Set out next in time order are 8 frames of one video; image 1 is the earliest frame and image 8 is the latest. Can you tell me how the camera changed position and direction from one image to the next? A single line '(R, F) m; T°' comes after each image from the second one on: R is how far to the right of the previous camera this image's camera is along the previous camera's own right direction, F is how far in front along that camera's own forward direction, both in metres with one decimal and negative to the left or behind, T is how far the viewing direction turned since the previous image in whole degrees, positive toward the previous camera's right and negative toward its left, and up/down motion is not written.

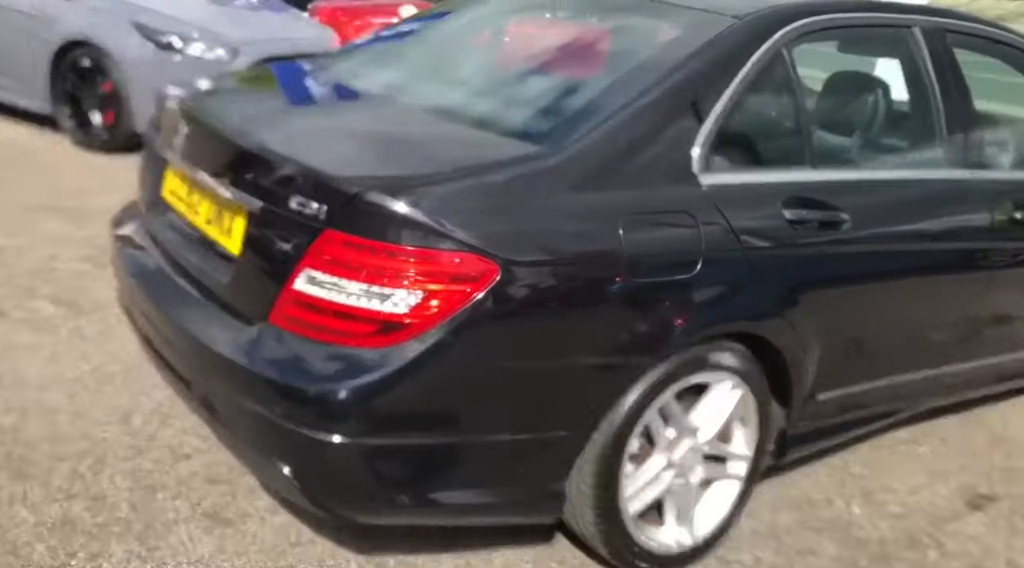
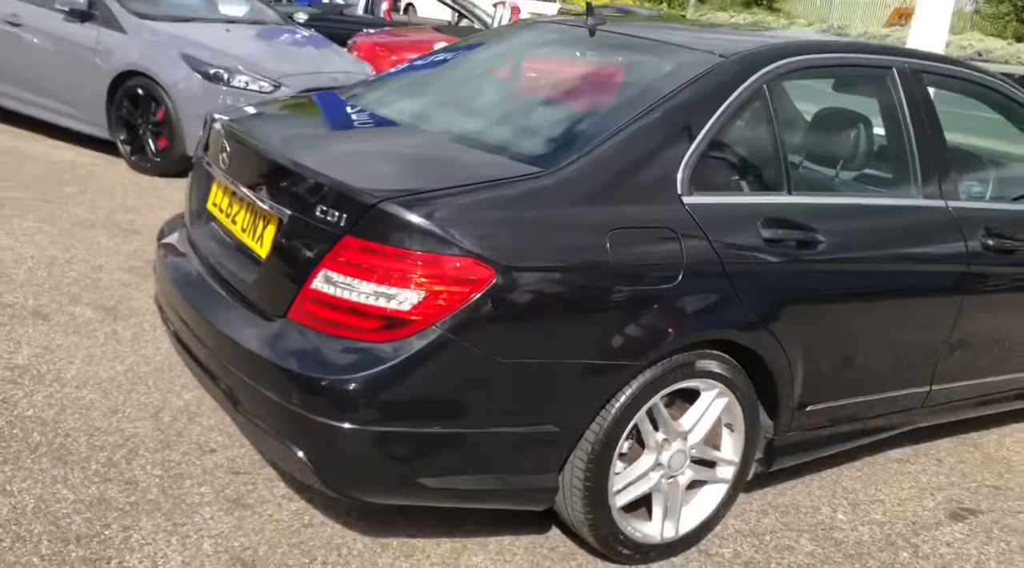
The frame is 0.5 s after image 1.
(+0.1, -0.2) m; -2°
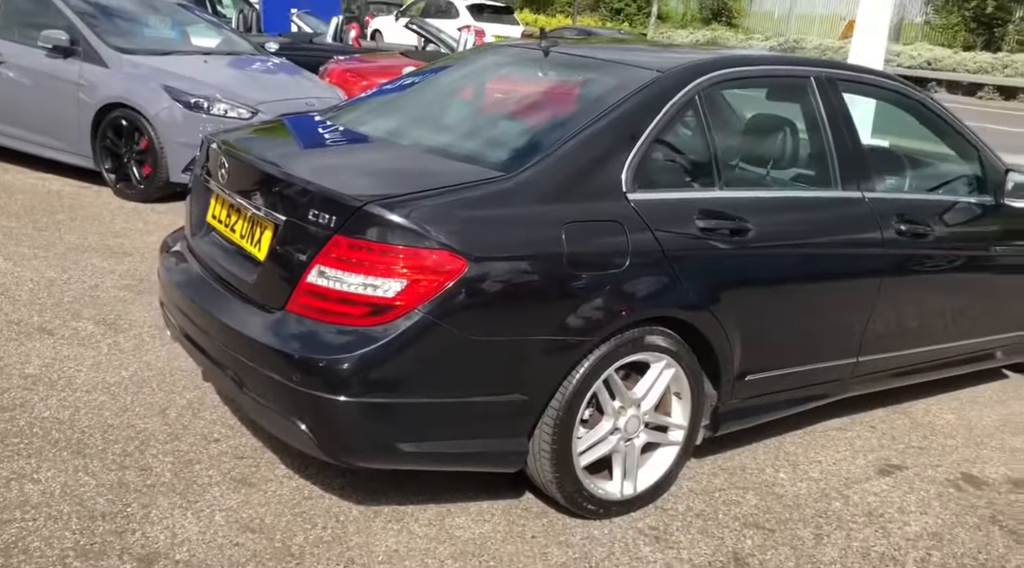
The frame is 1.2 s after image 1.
(0.0, -0.4) m; +2°
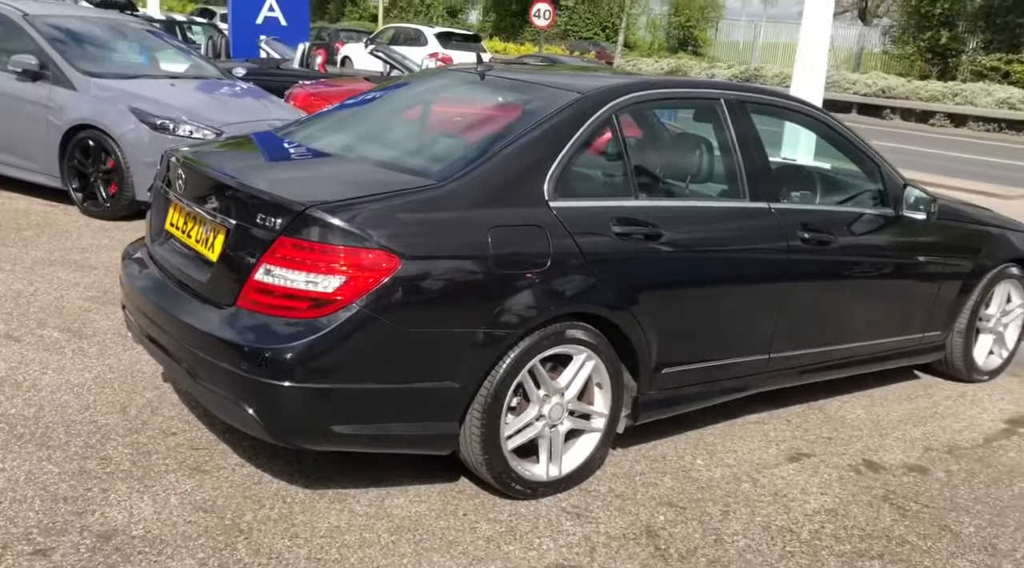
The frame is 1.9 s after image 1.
(+0.1, -0.3) m; +2°
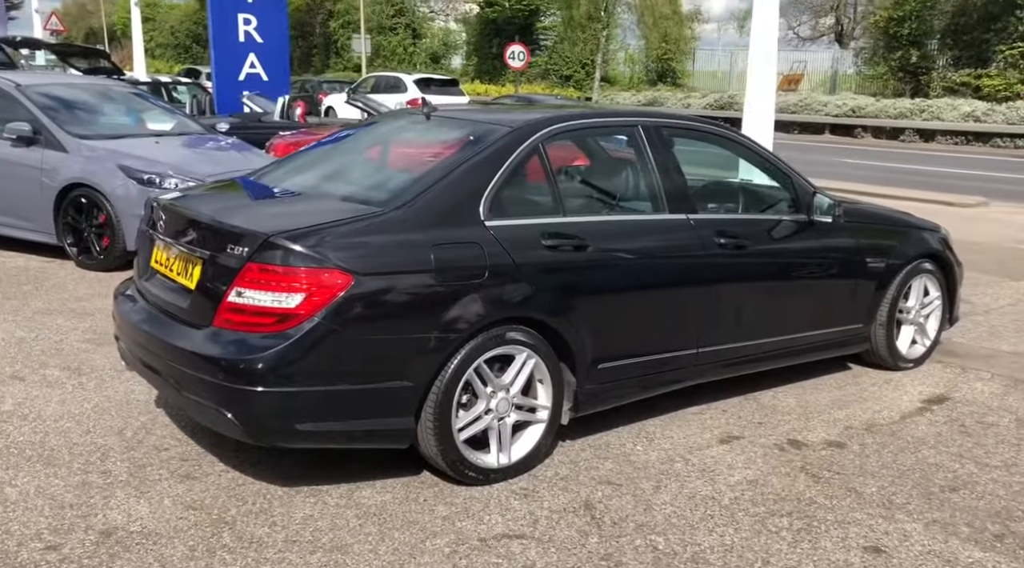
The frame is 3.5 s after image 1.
(+0.2, -0.5) m; 0°
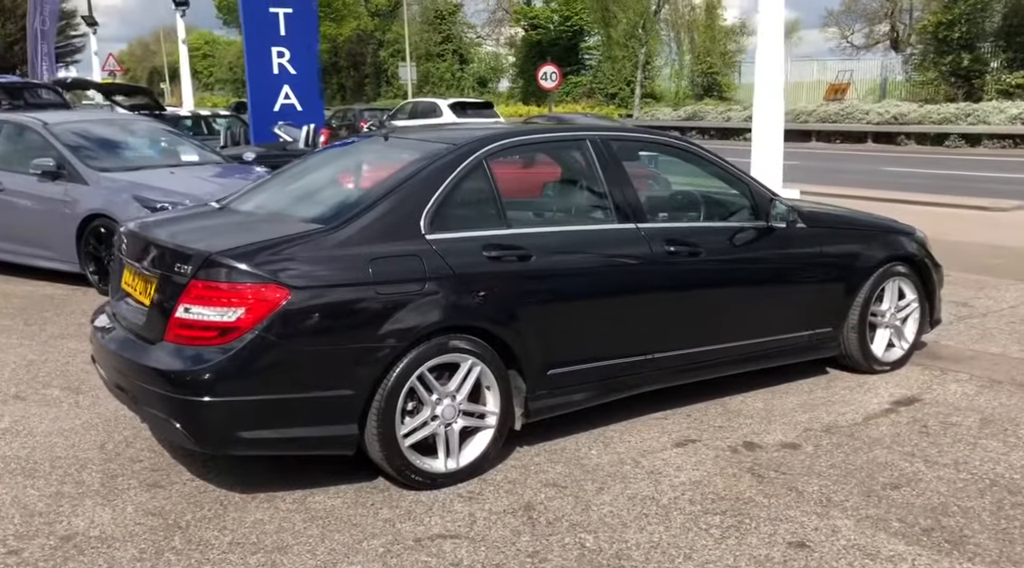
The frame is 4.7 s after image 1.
(+0.5, -0.1) m; -4°
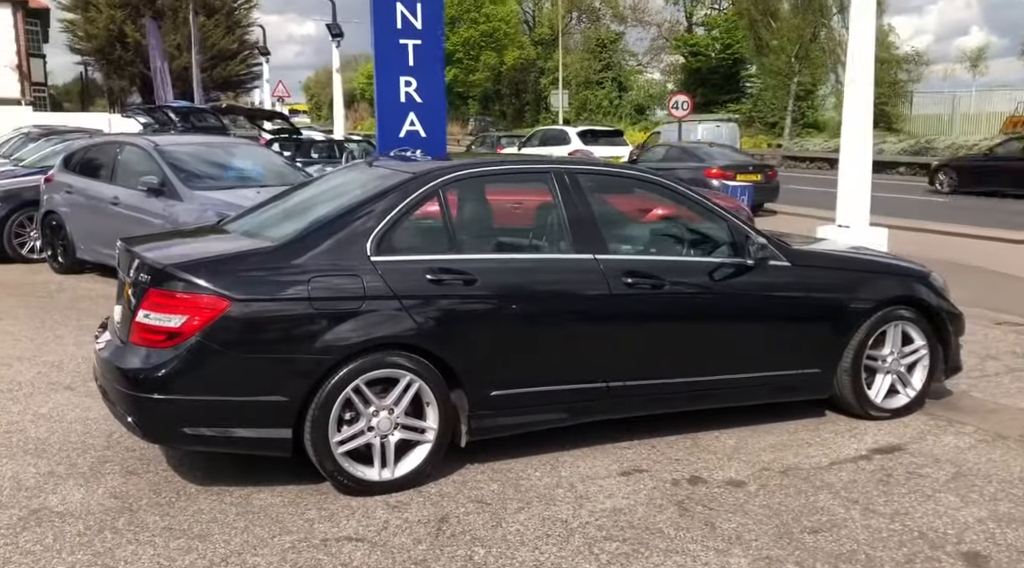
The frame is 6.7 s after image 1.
(+1.0, -0.1) m; -10°
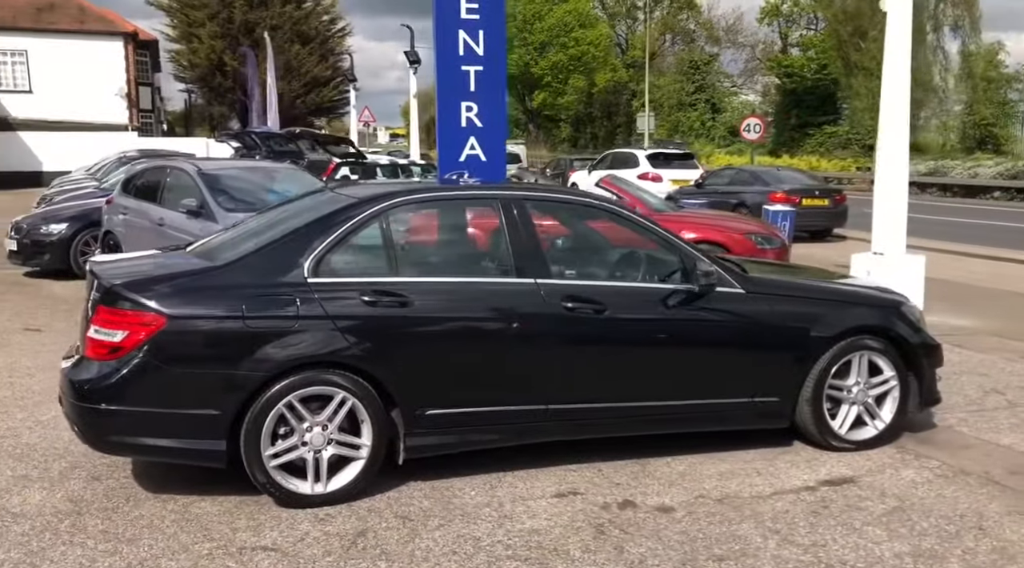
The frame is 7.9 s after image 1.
(+0.8, 0.0) m; -6°
